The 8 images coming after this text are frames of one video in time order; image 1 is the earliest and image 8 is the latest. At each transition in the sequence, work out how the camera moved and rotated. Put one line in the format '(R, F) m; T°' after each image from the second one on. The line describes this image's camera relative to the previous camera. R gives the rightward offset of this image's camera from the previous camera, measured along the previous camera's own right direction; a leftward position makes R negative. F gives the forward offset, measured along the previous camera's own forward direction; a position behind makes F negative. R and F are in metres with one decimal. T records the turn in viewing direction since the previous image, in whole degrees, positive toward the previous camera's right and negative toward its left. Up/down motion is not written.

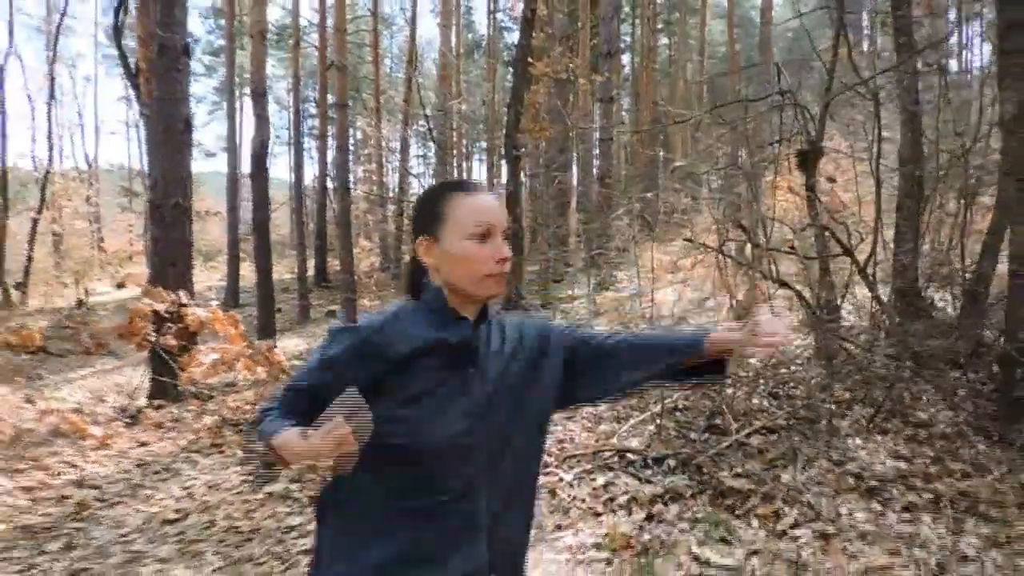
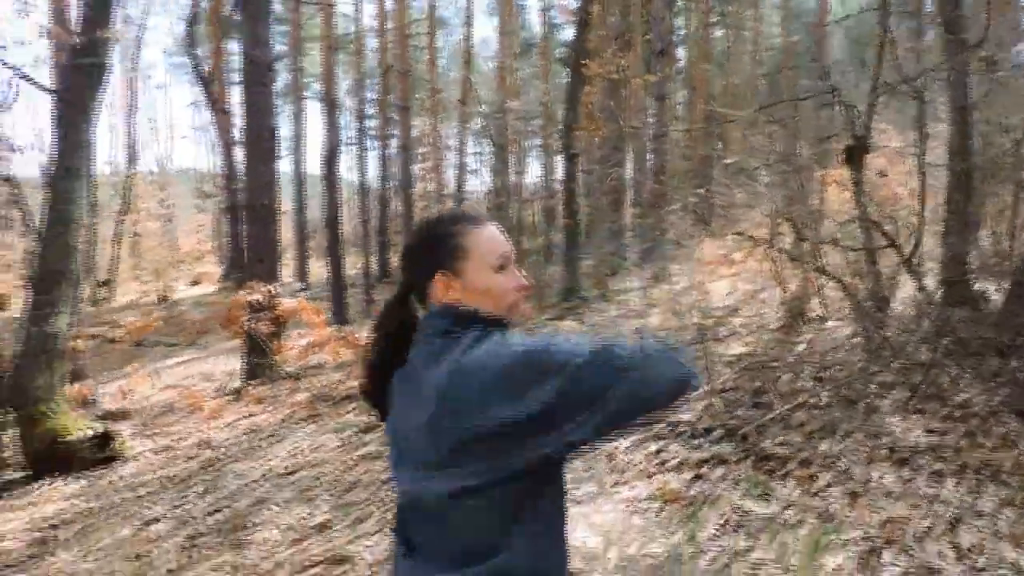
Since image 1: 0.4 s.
(-0.1, -0.6) m; -4°
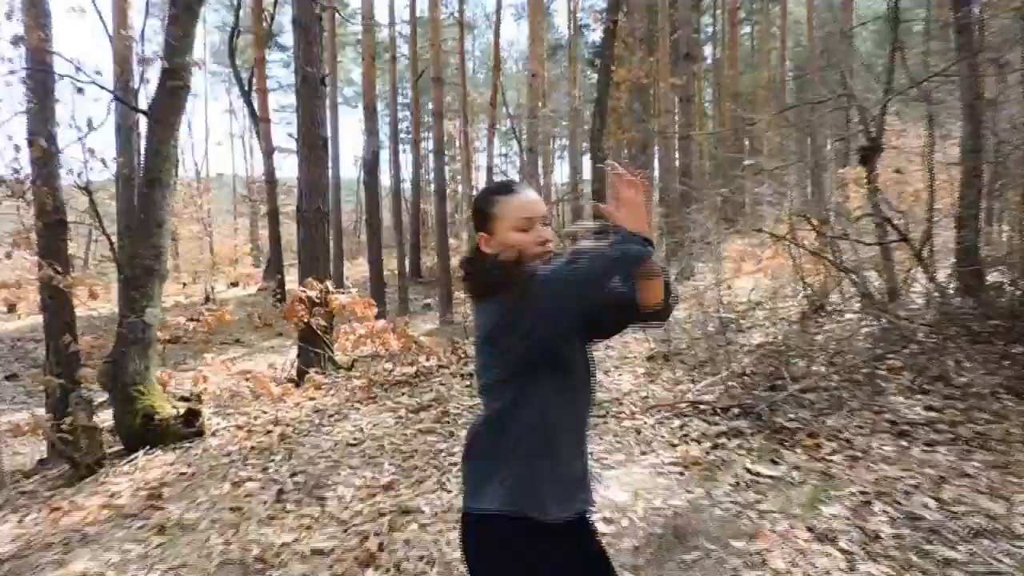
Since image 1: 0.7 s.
(-0.1, -0.6) m; -2°
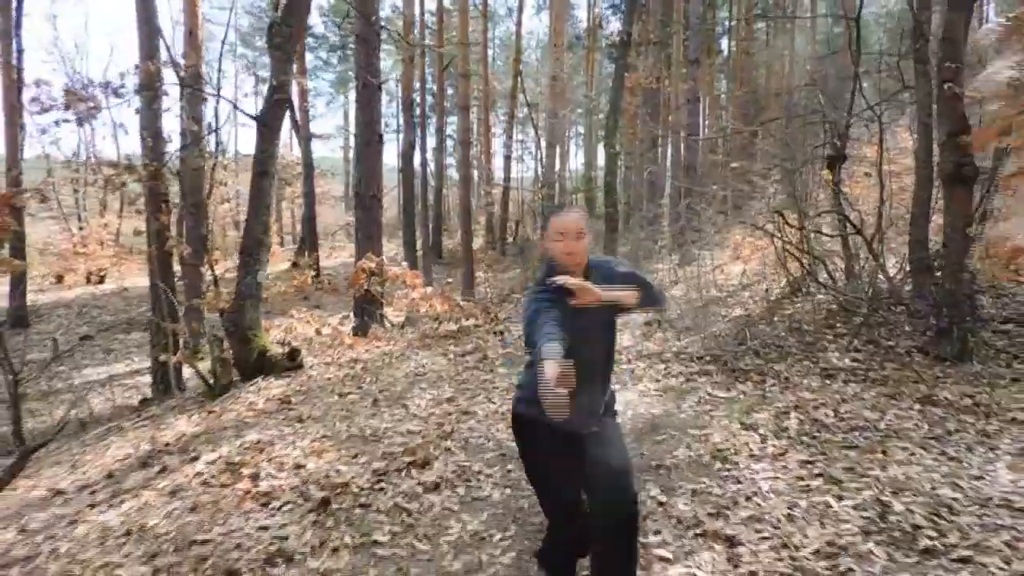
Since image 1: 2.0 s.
(-0.2, -1.8) m; -1°
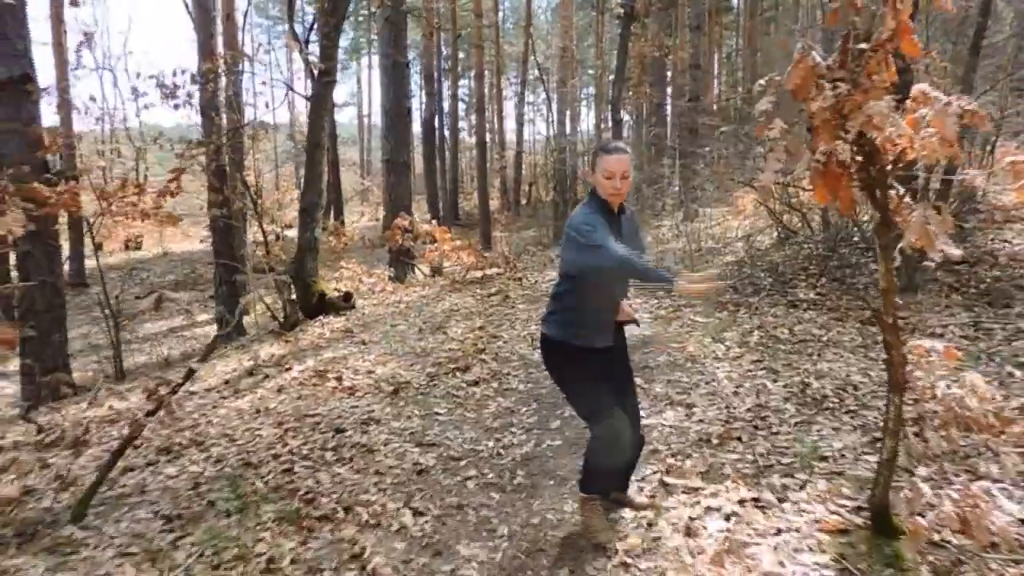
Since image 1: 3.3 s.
(0.0, -1.4) m; -1°
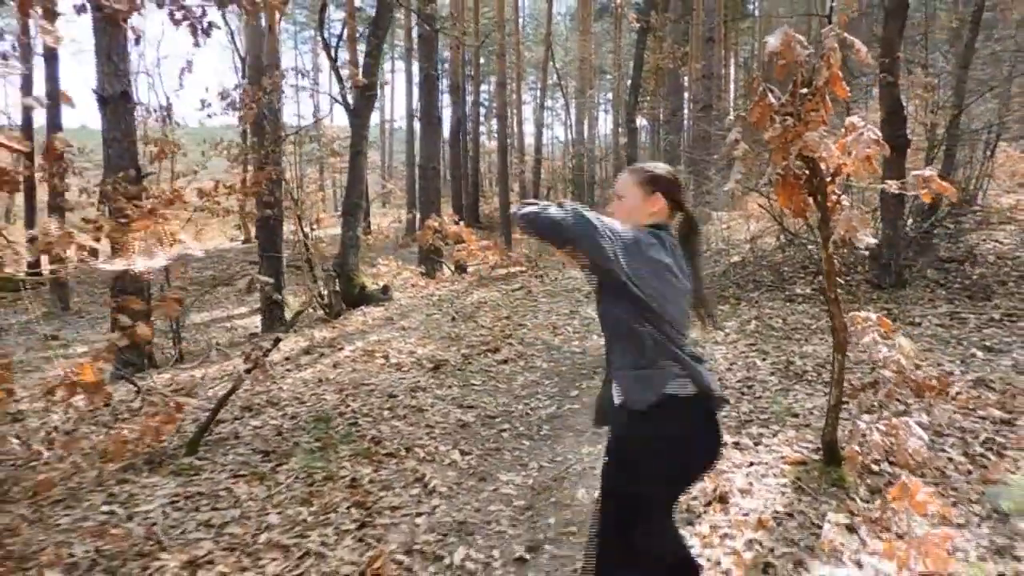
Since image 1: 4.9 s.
(-0.1, -0.9) m; -1°
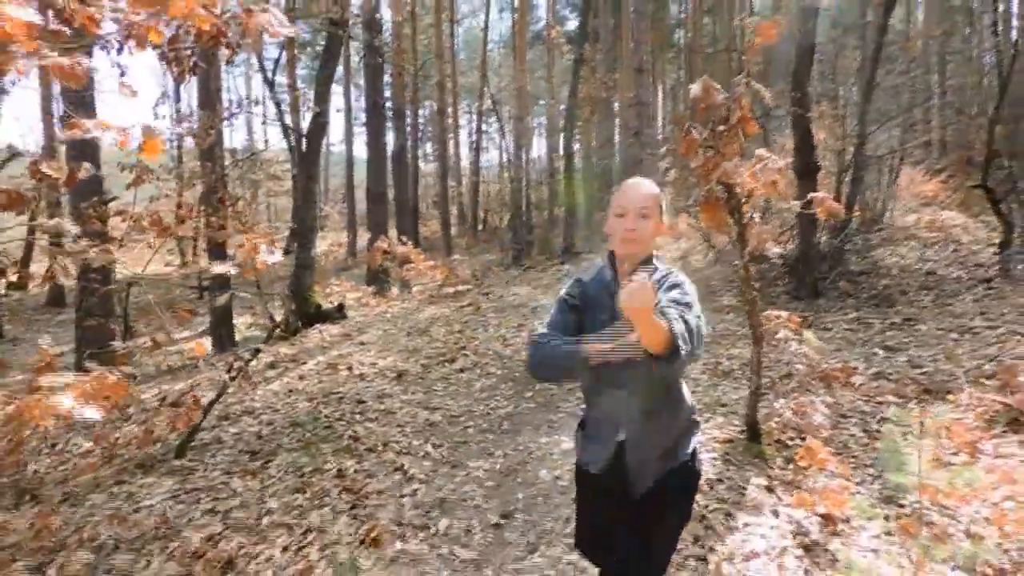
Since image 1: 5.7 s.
(-0.2, -0.6) m; +5°
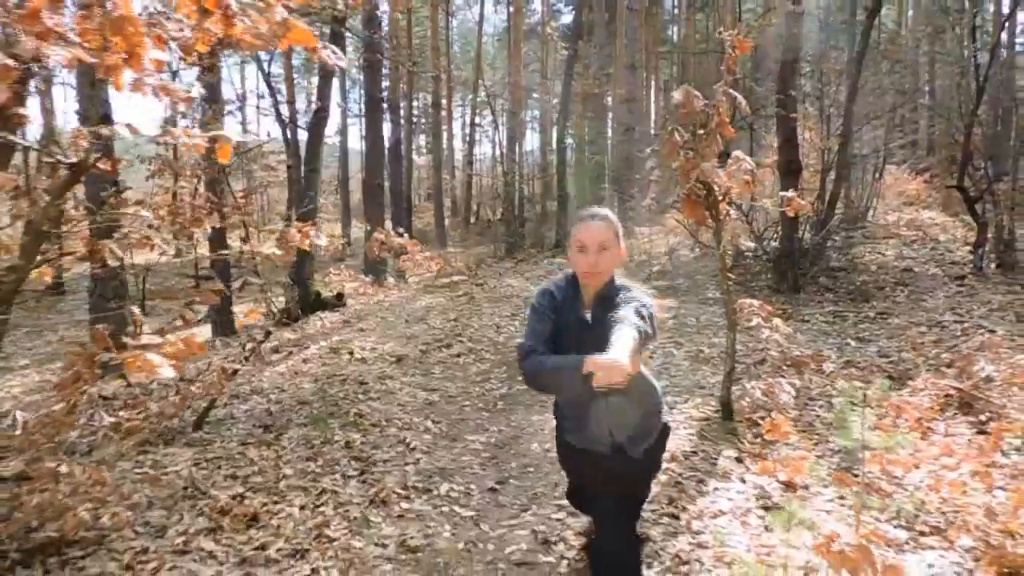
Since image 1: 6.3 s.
(0.0, -0.4) m; +1°
